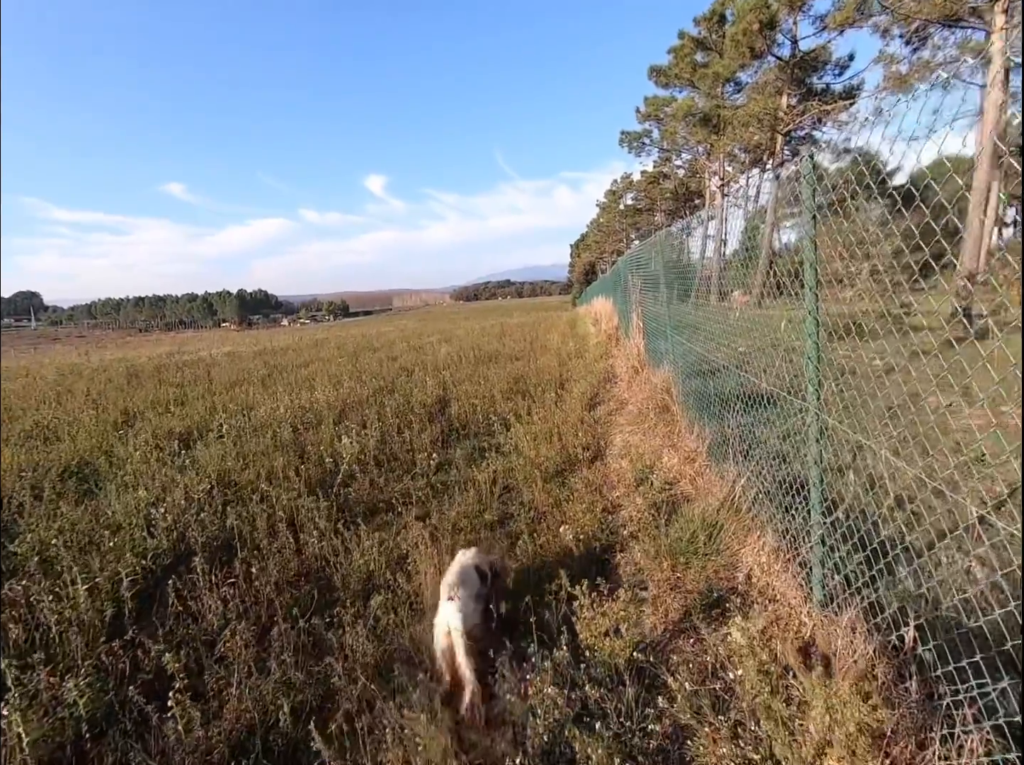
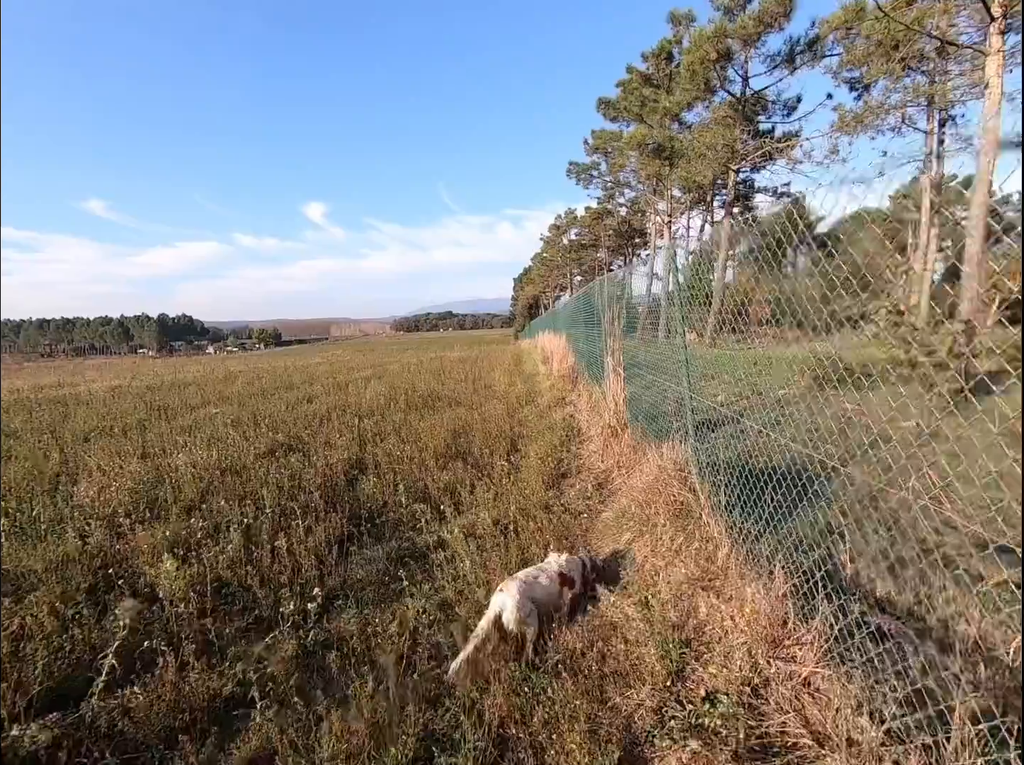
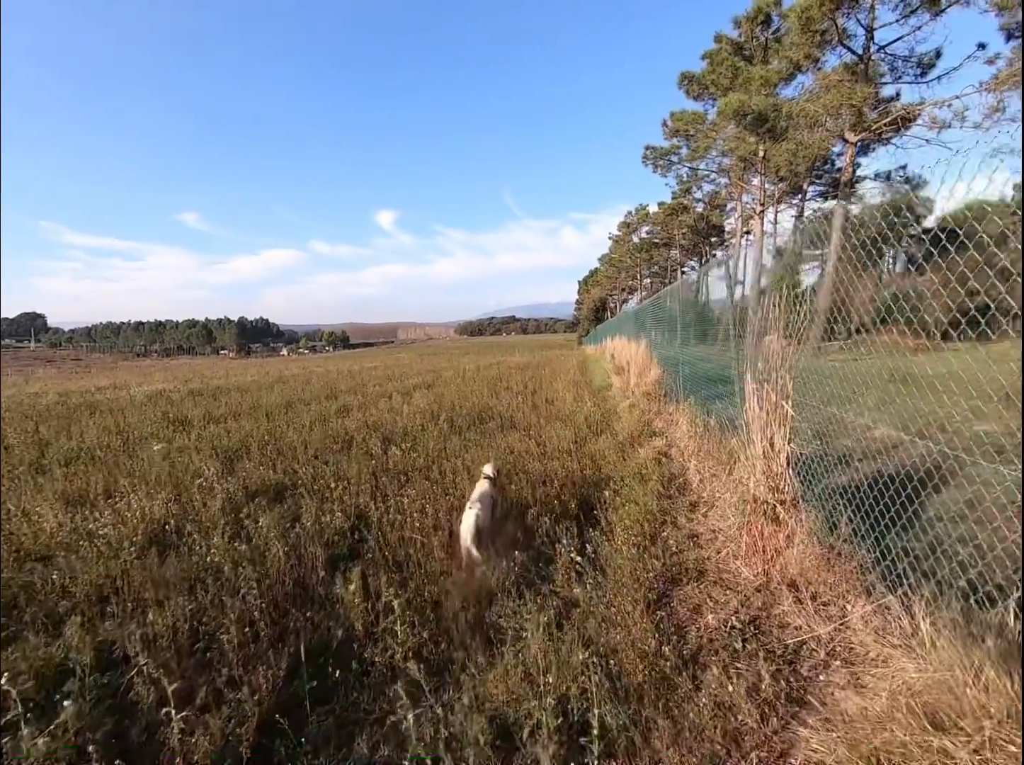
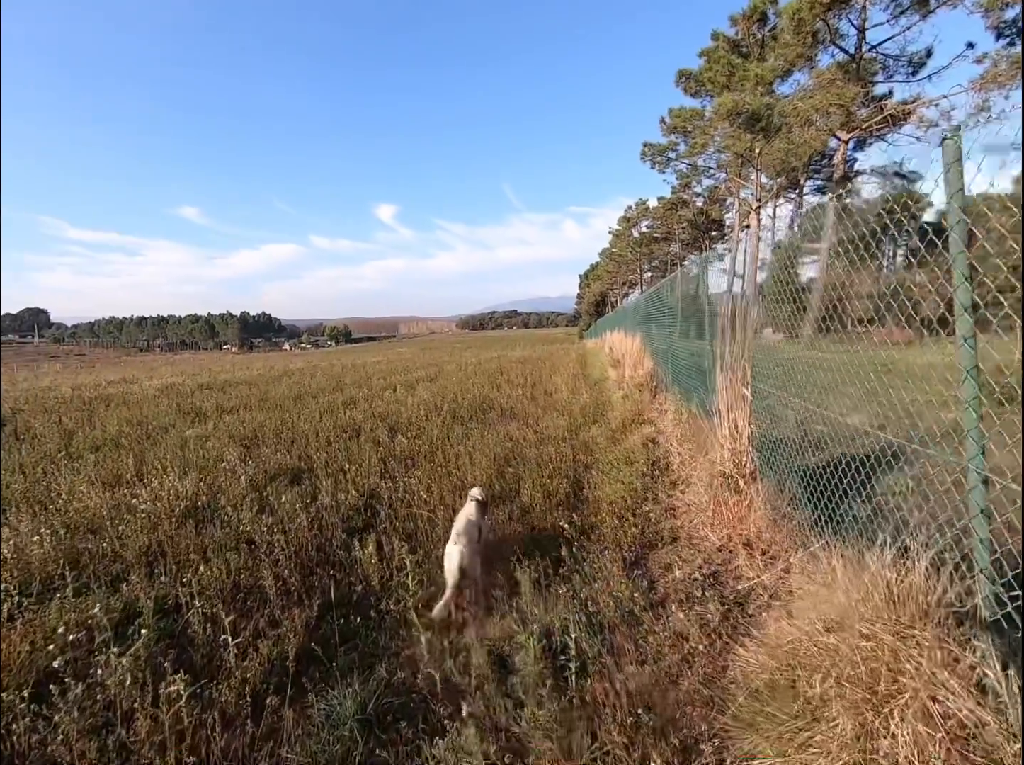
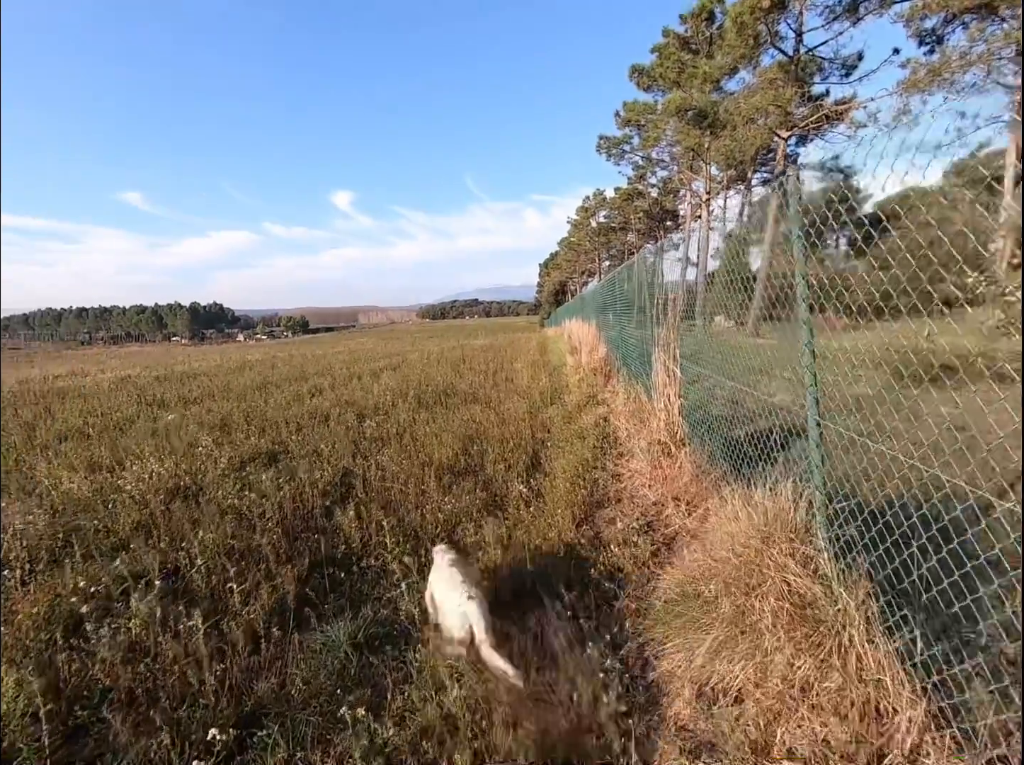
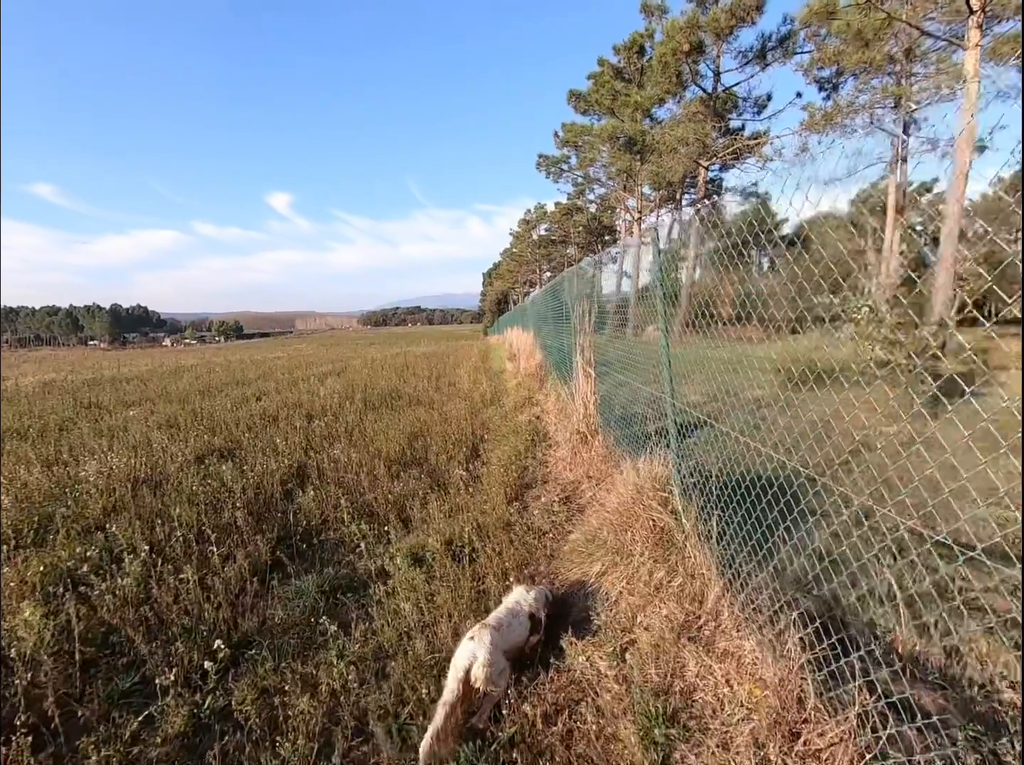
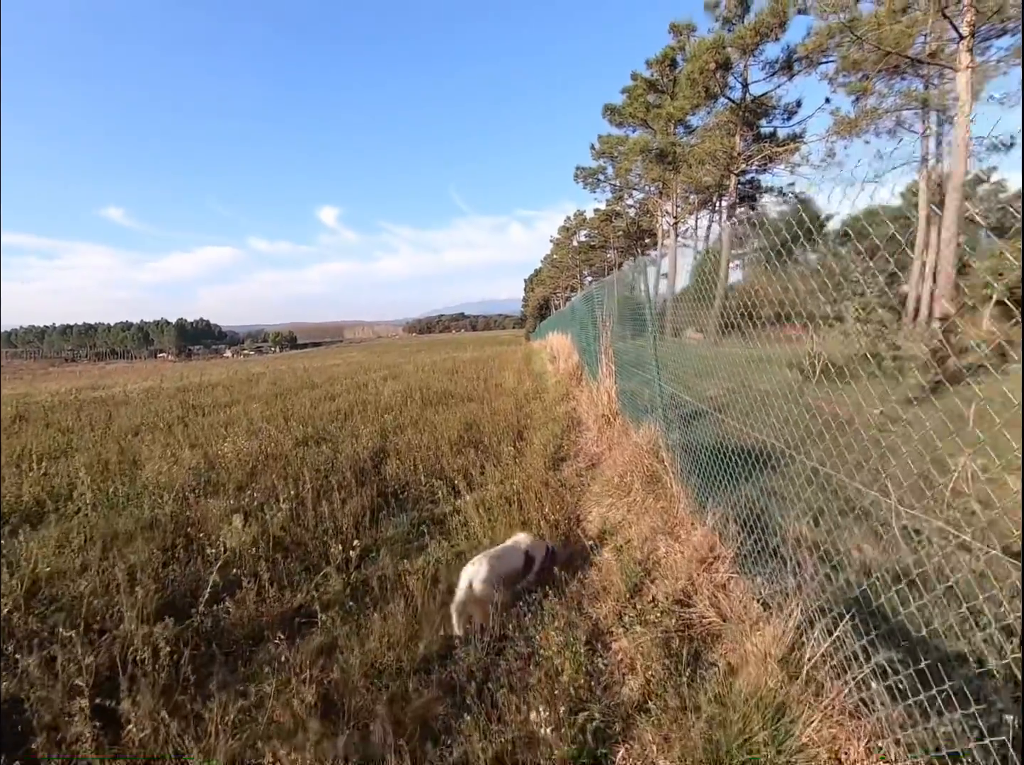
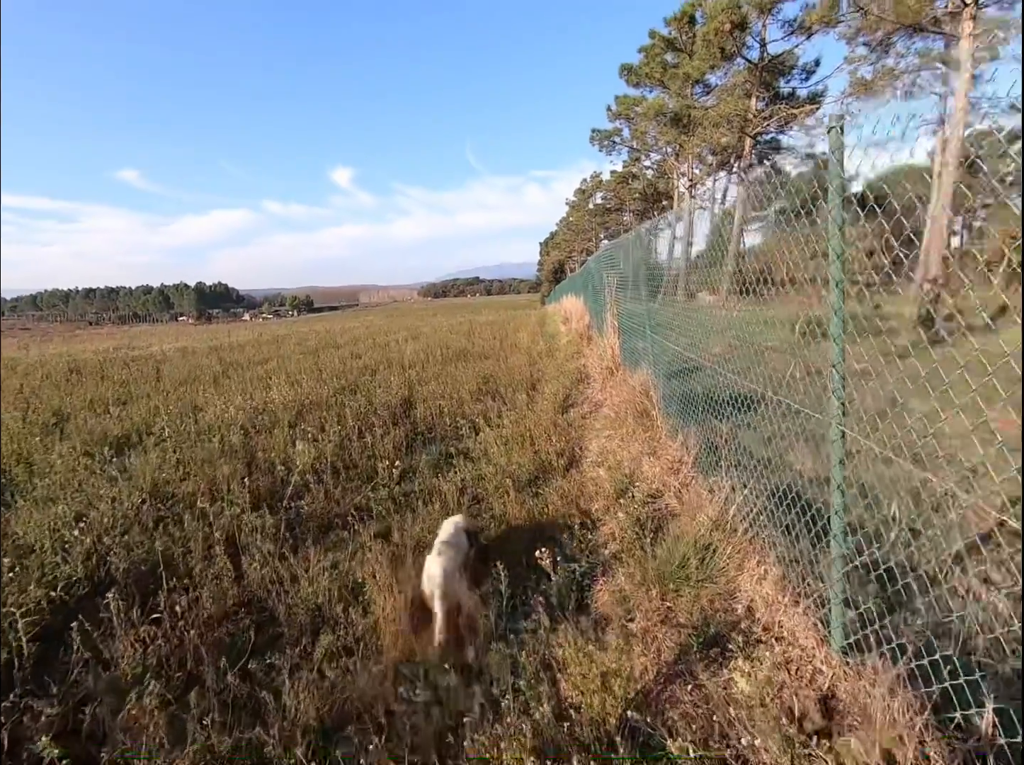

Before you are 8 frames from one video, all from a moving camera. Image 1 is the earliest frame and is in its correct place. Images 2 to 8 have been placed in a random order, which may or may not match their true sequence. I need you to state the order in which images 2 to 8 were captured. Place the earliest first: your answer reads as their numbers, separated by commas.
8, 7, 2, 6, 5, 4, 3
